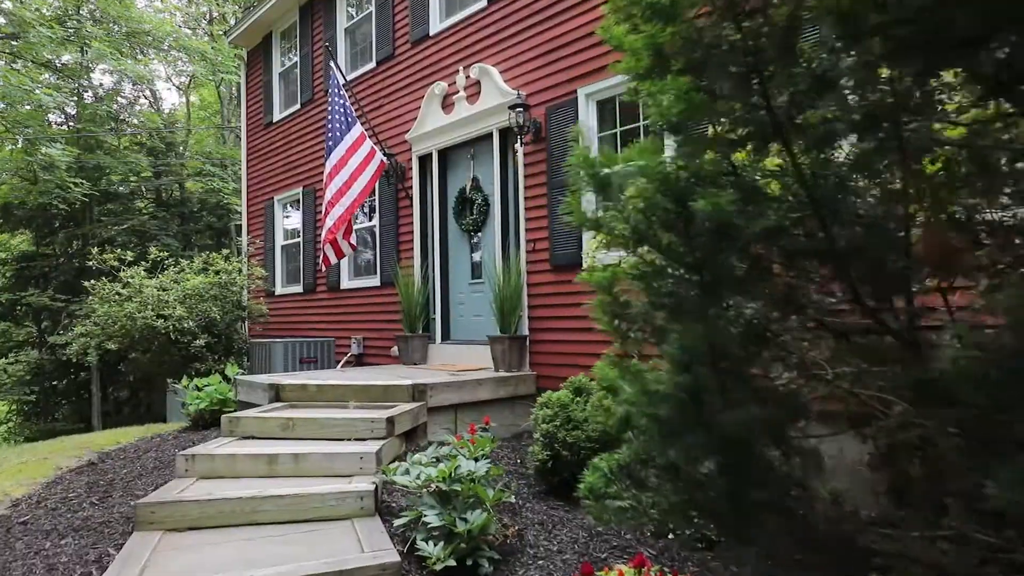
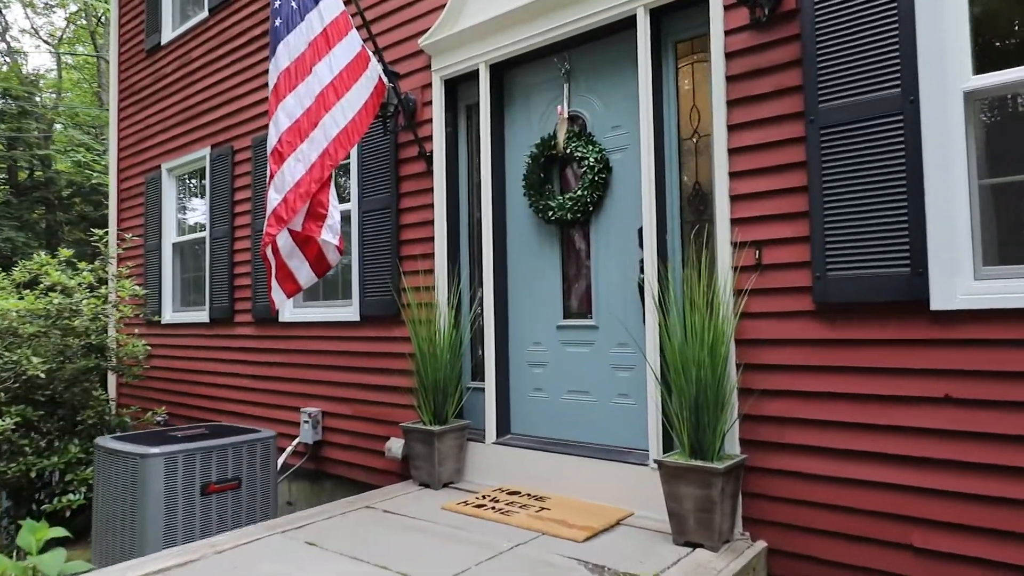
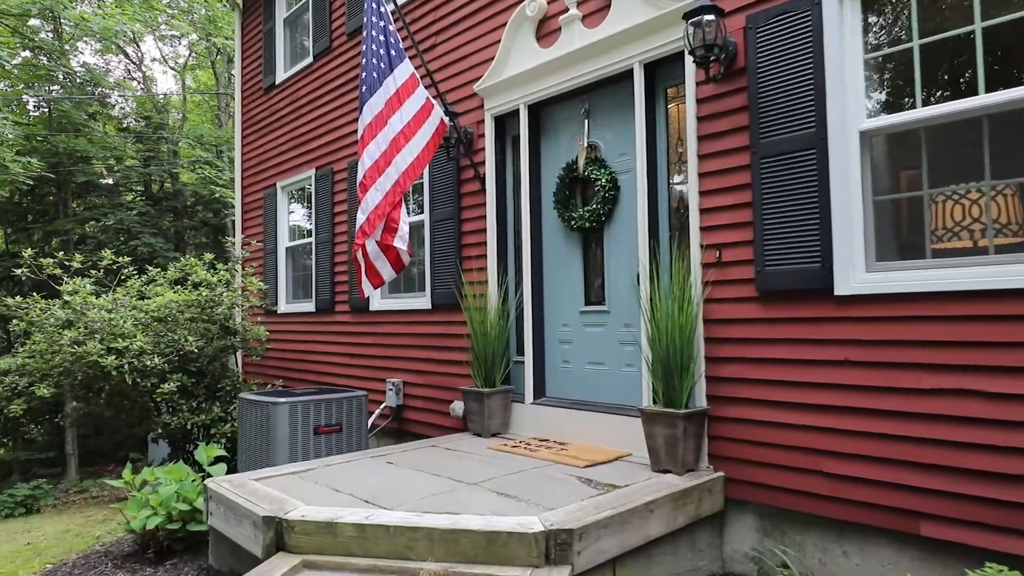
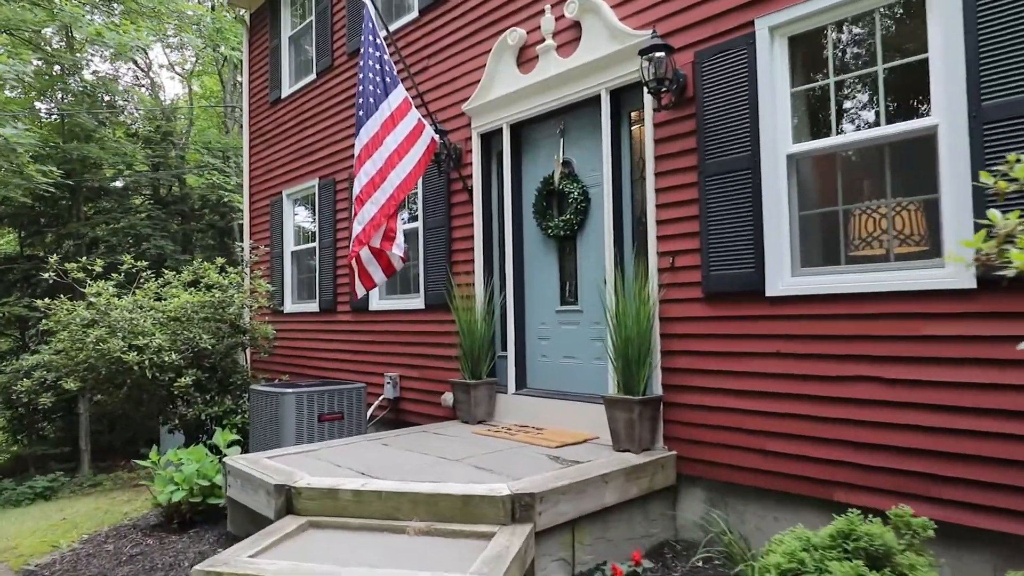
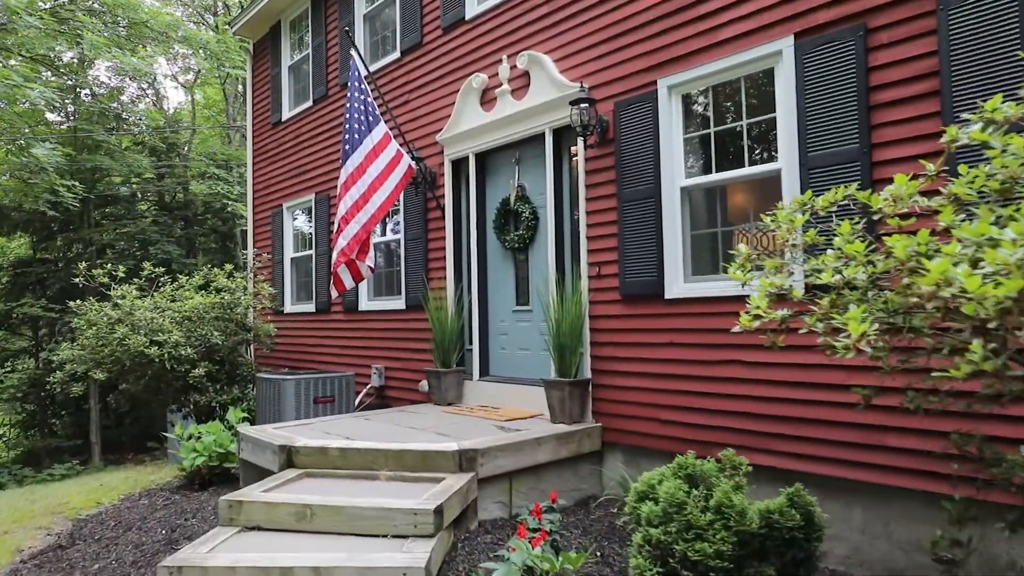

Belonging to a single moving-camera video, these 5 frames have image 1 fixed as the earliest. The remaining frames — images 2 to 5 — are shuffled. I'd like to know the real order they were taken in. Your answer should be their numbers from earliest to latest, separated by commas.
5, 4, 3, 2
